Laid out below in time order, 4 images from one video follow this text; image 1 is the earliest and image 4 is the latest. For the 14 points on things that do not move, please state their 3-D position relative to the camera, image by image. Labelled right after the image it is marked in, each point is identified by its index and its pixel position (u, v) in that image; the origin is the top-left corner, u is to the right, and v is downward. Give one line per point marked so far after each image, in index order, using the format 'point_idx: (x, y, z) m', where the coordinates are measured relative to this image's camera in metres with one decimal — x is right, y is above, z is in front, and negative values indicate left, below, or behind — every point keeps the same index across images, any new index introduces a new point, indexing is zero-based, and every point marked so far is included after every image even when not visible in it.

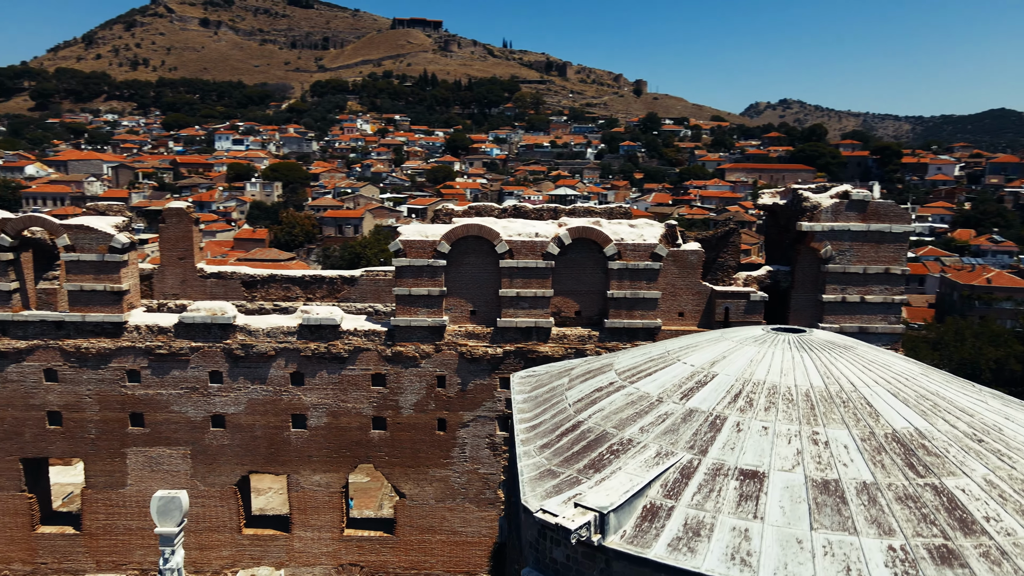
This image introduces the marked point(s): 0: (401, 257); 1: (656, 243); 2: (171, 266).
0: (-1.8, +0.5, +12.1) m
1: (+2.4, +0.7, +12.2) m
2: (-8.4, +0.6, +18.6) m
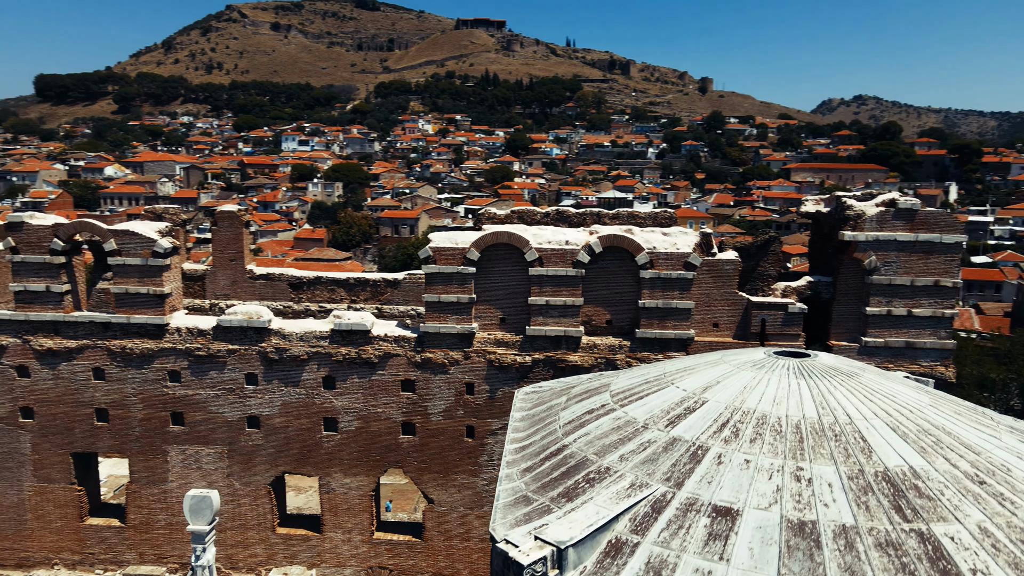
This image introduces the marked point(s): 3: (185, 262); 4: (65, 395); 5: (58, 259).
0: (-1.3, +0.4, +12.1) m
1: (+2.8, +0.6, +11.9) m
2: (-7.4, +0.5, +19.1) m
3: (-8.5, +0.7, +19.5) m
4: (-7.6, -1.8, +12.6) m
5: (-7.5, +0.5, +12.4) m
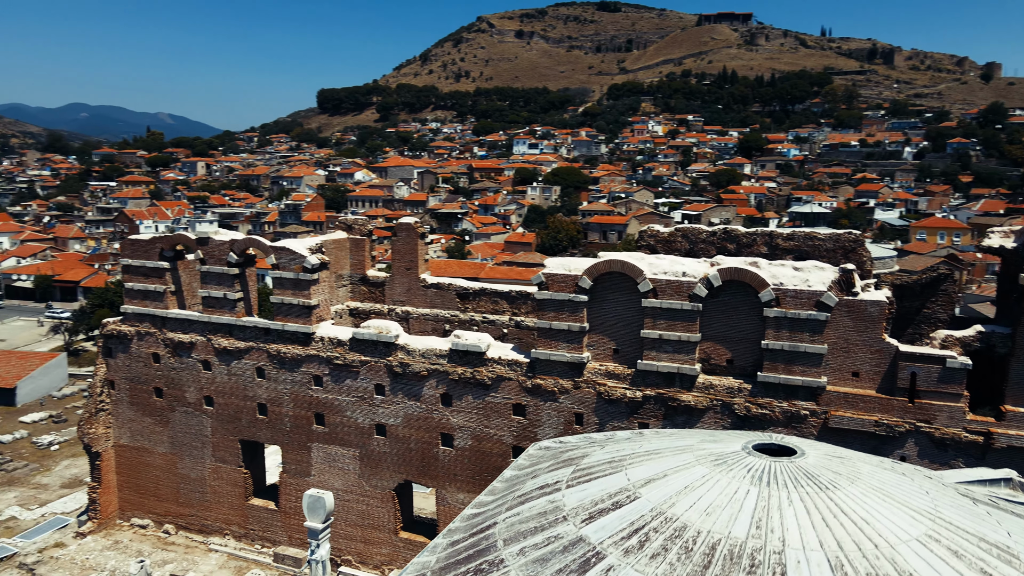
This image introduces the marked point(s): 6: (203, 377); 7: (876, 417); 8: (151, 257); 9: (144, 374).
0: (+0.5, 0.0, +12.0) m
1: (+4.4, 0.0, +10.6) m
2: (-3.0, +0.3, +20.6) m
3: (-4.0, +0.5, +21.3) m
4: (-5.4, -2.0, +14.5) m
5: (-5.3, +0.3, +14.2) m
6: (-6.1, -1.7, +14.7) m
7: (+5.1, -1.8, +10.4) m
8: (-7.2, +0.6, +14.9) m
9: (-7.6, -1.8, +15.3) m
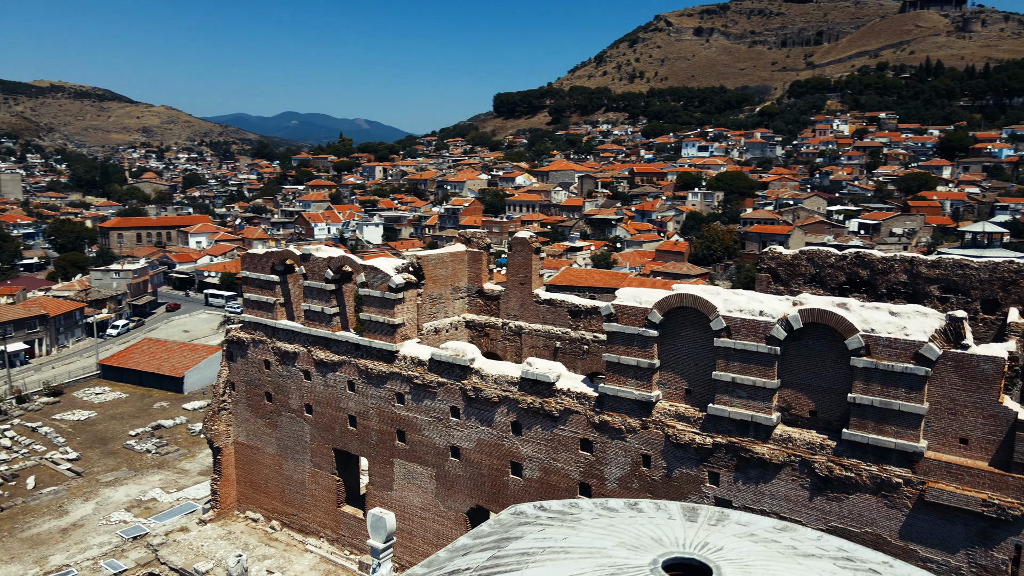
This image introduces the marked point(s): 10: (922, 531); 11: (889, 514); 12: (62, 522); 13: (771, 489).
0: (+1.5, -0.5, +11.4) m
1: (+5.0, -0.6, +9.1) m
2: (+0.1, -0.1, +20.5) m
3: (-0.7, +0.2, +21.4) m
4: (-3.7, -2.3, +15.1) m
5: (-3.6, 0.0, +14.8) m
6: (-4.3, -2.0, +15.5) m
7: (+5.6, -2.4, +8.8) m
8: (-5.3, +0.4, +15.9) m
9: (-5.6, -2.0, +16.4) m
10: (+5.0, -3.0, +9.2) m
11: (+4.7, -2.9, +9.4) m
12: (-10.4, -5.4, +17.2) m
13: (+3.6, -2.8, +10.3) m
